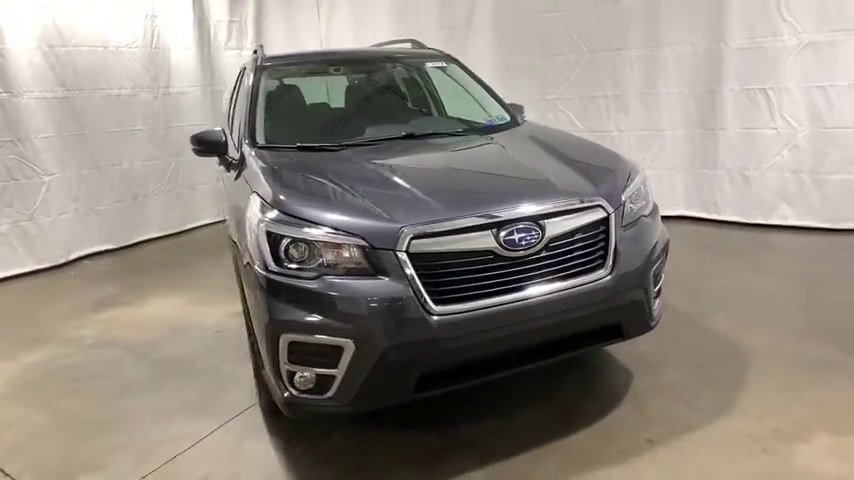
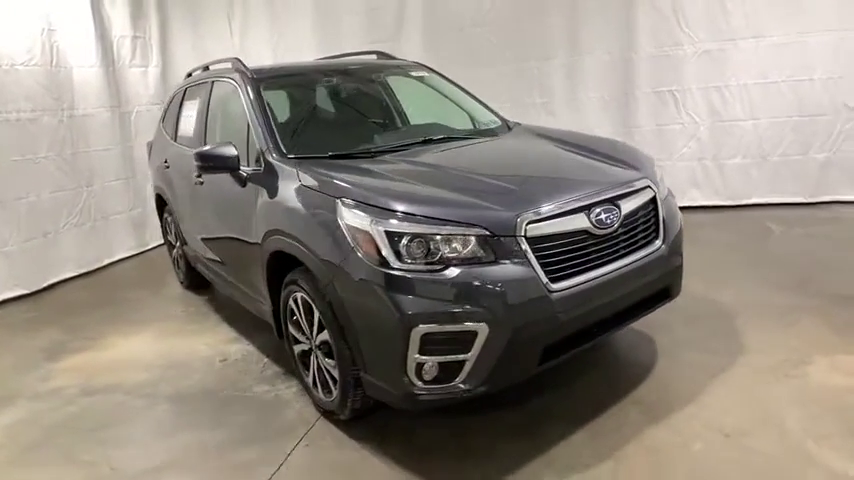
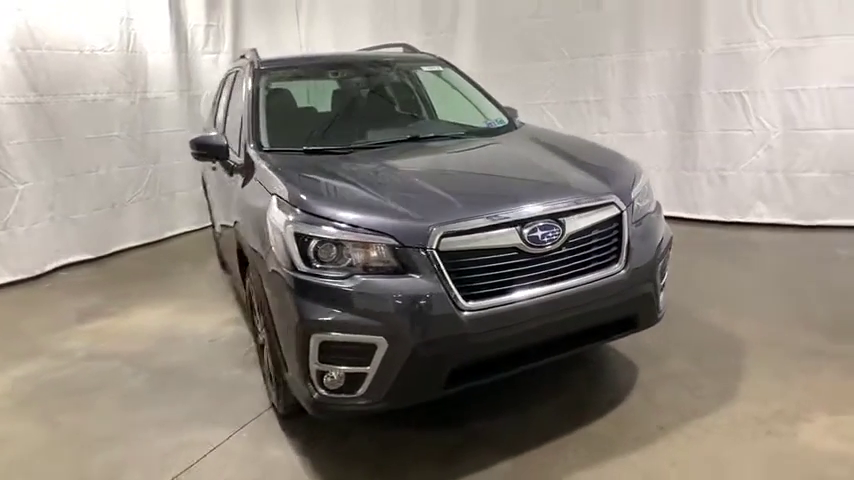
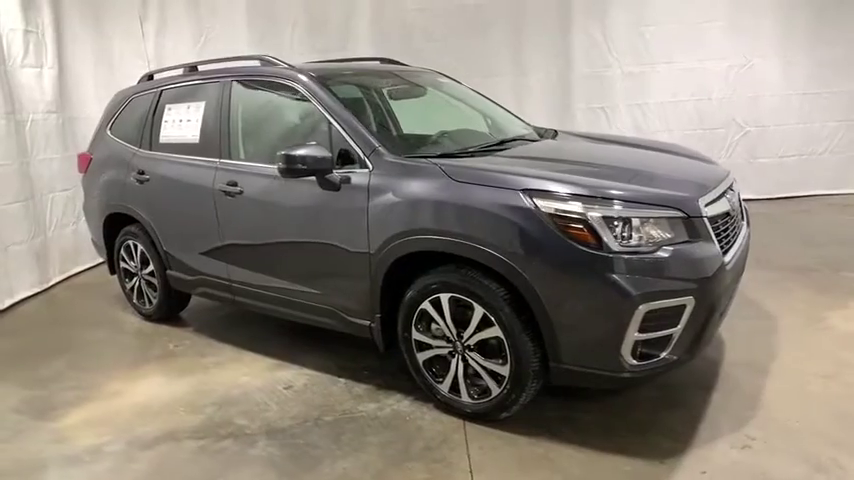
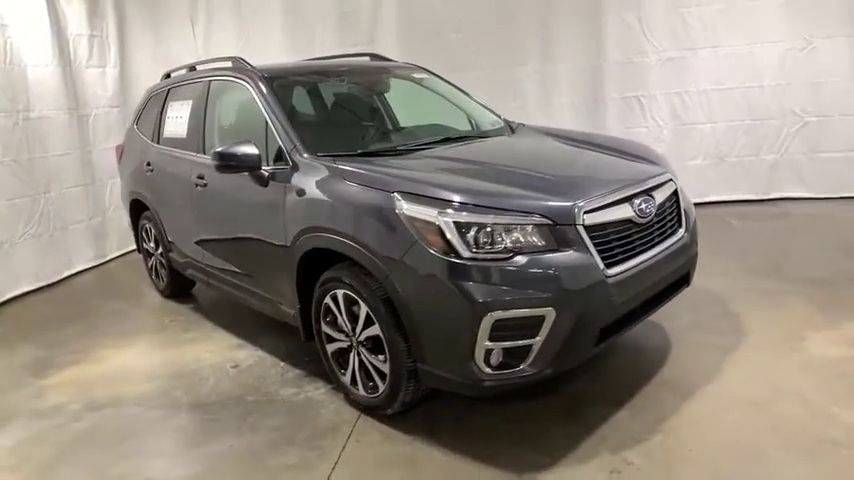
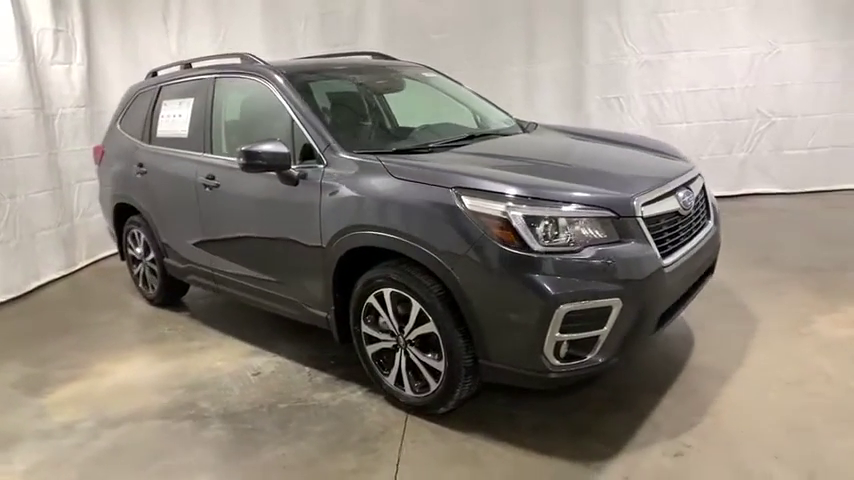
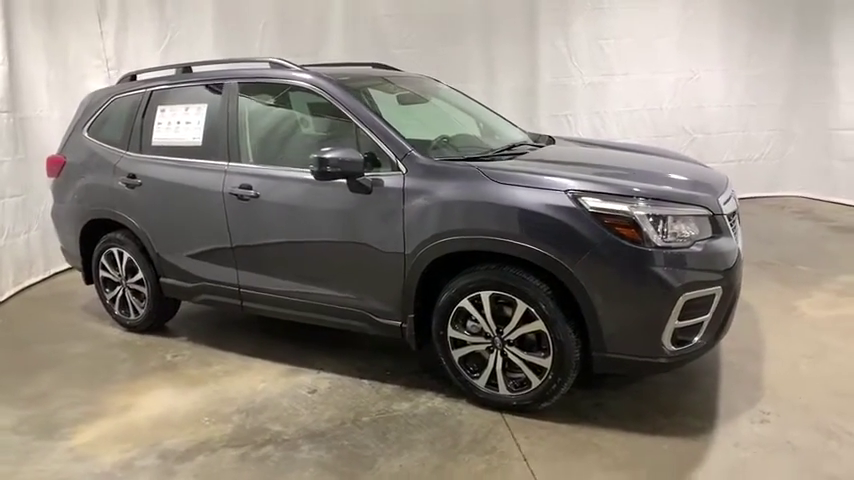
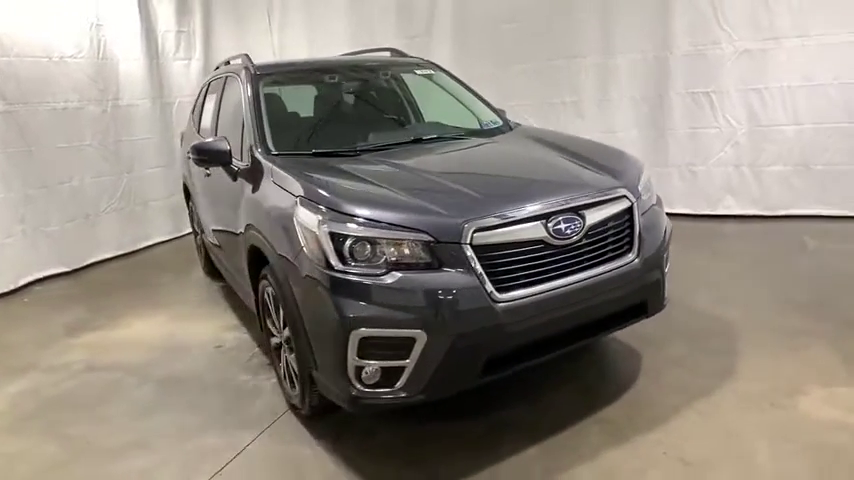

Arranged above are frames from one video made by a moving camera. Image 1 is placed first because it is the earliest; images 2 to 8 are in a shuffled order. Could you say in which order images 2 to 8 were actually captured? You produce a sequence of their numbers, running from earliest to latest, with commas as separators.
3, 8, 2, 5, 6, 4, 7
